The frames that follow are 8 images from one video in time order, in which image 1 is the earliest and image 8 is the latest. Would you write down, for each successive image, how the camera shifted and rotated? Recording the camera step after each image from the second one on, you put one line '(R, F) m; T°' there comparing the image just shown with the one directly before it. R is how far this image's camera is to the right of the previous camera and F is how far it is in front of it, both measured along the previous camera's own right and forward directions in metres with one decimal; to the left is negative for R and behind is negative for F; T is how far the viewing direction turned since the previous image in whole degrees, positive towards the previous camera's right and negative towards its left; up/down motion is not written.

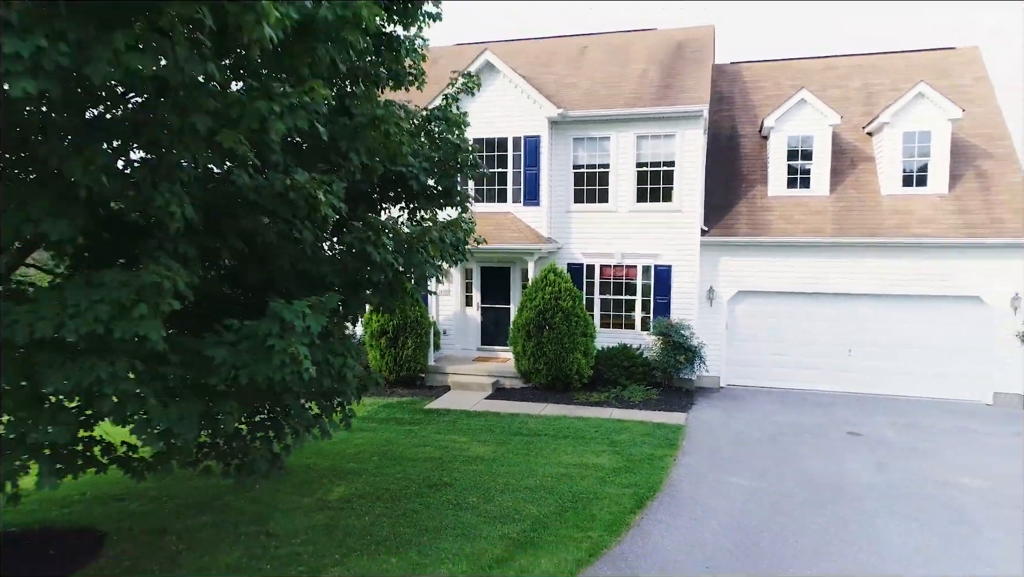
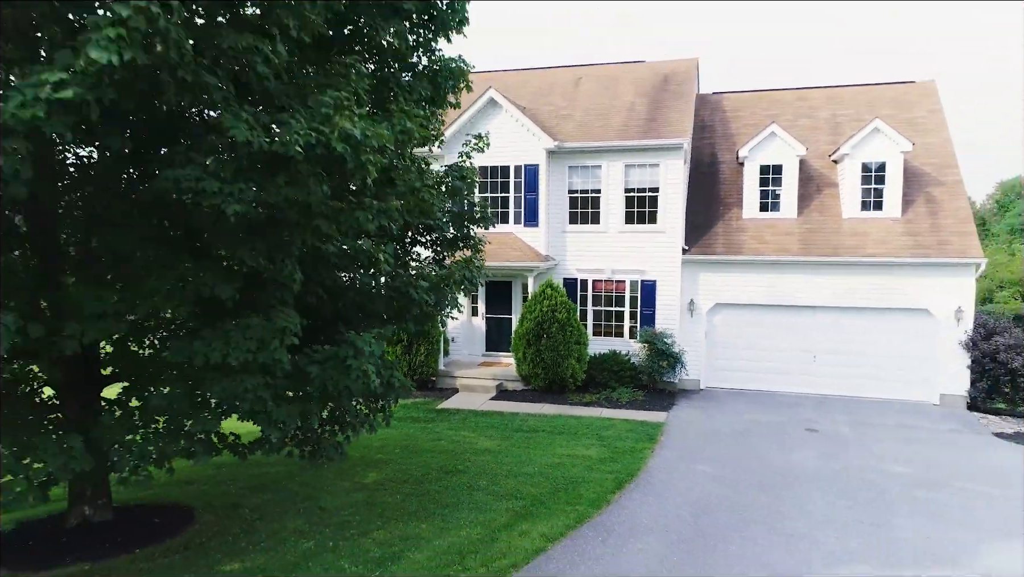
(0.0, -1.7) m; 0°
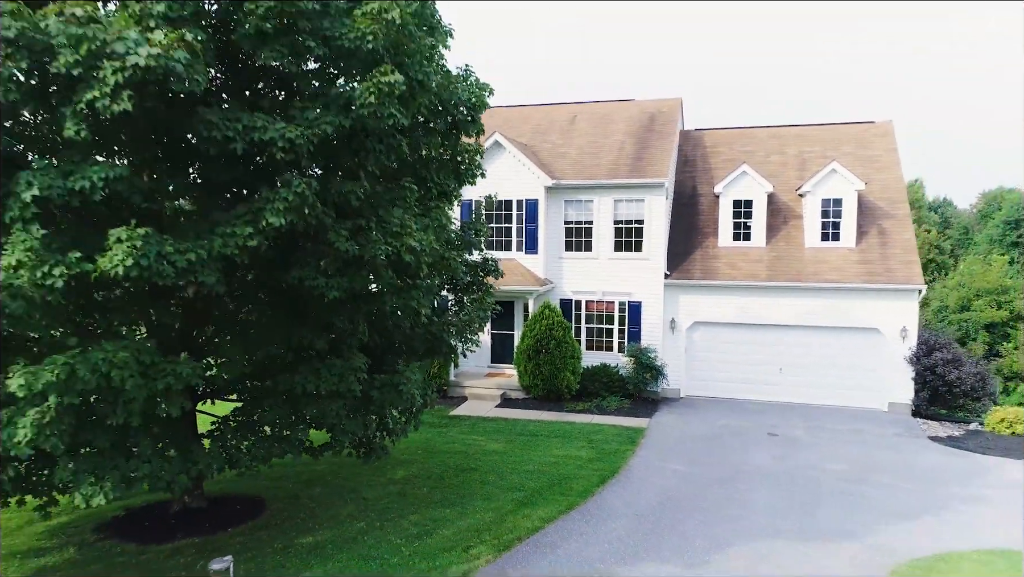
(-0.1, -2.1) m; 0°
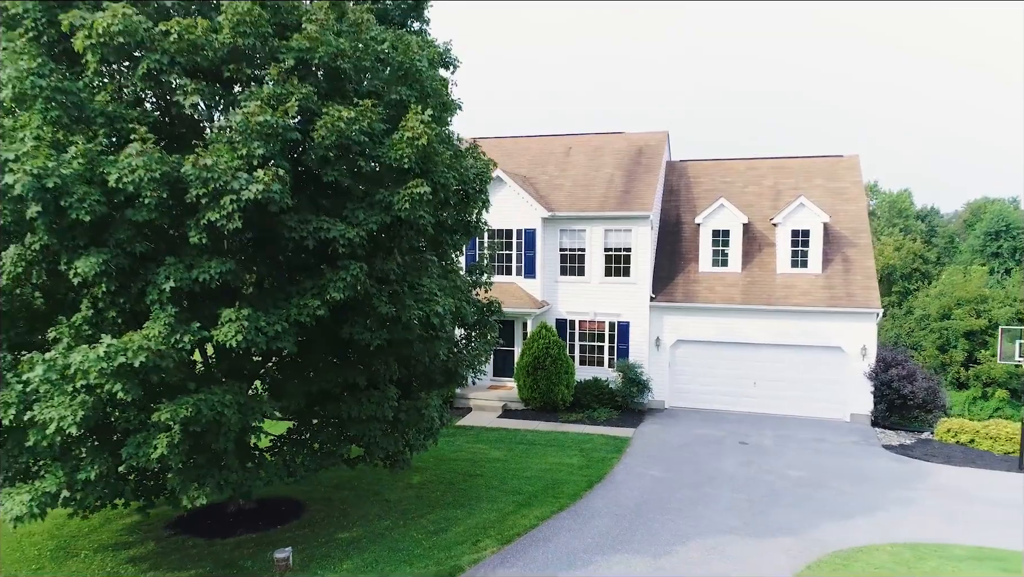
(0.0, -1.9) m; 0°
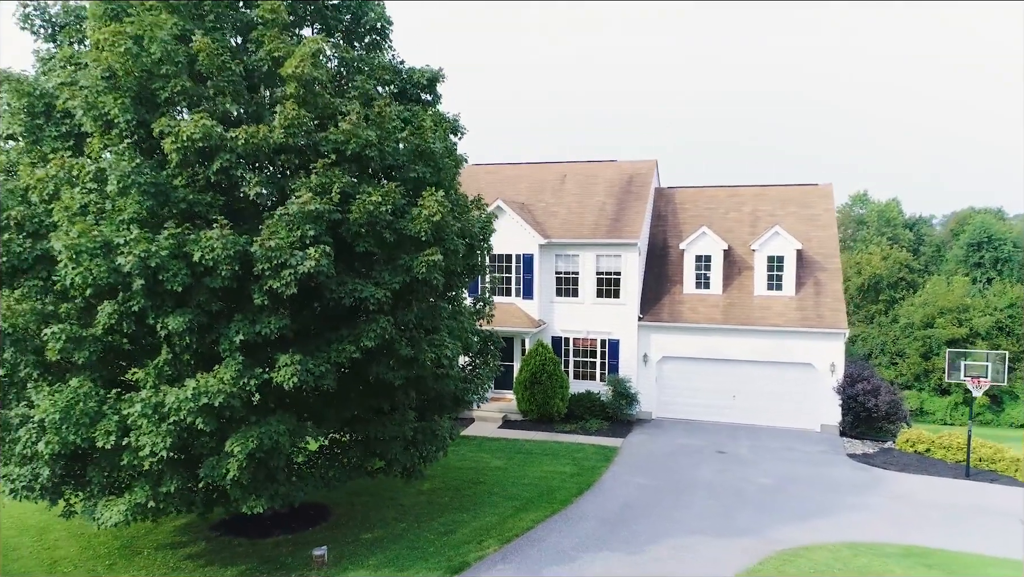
(0.0, -1.8) m; 0°
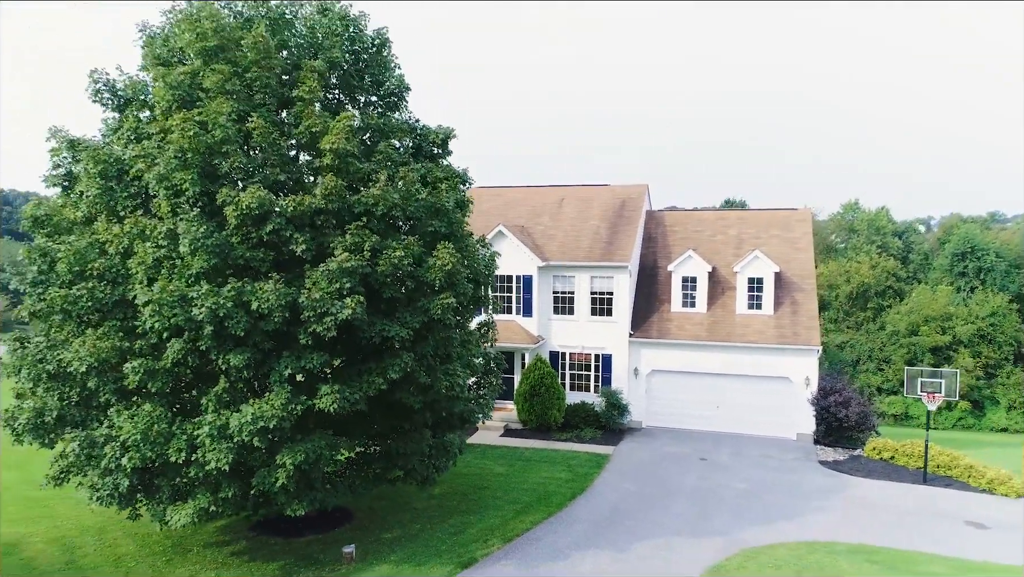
(0.0, -1.8) m; 0°
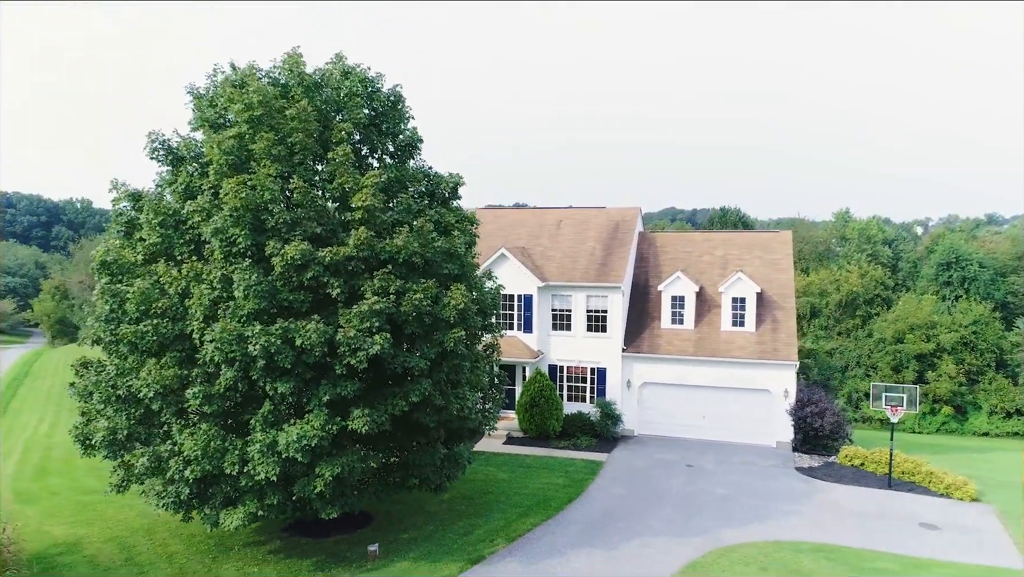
(-0.1, -1.9) m; 0°
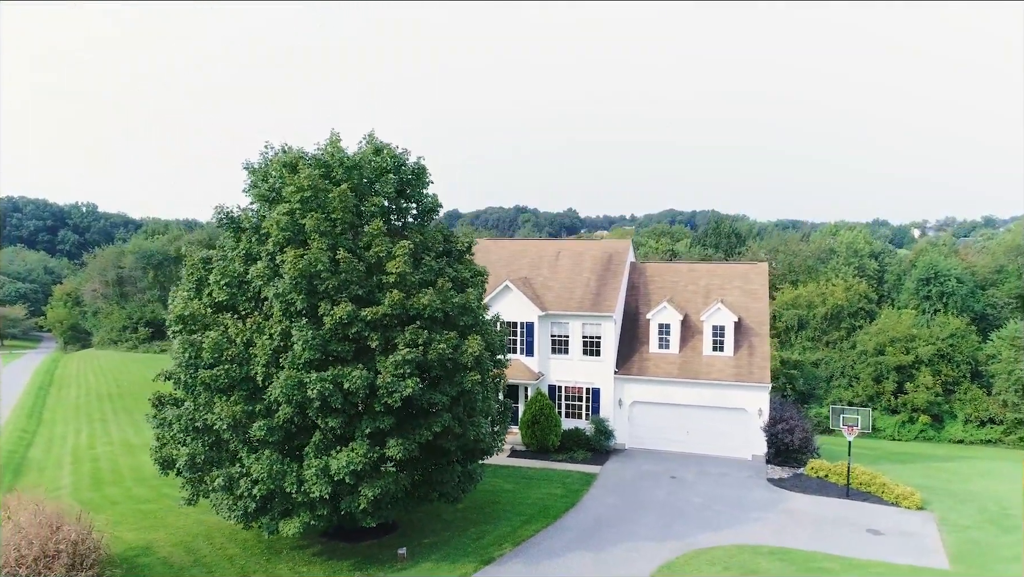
(-0.1, -2.9) m; 0°
